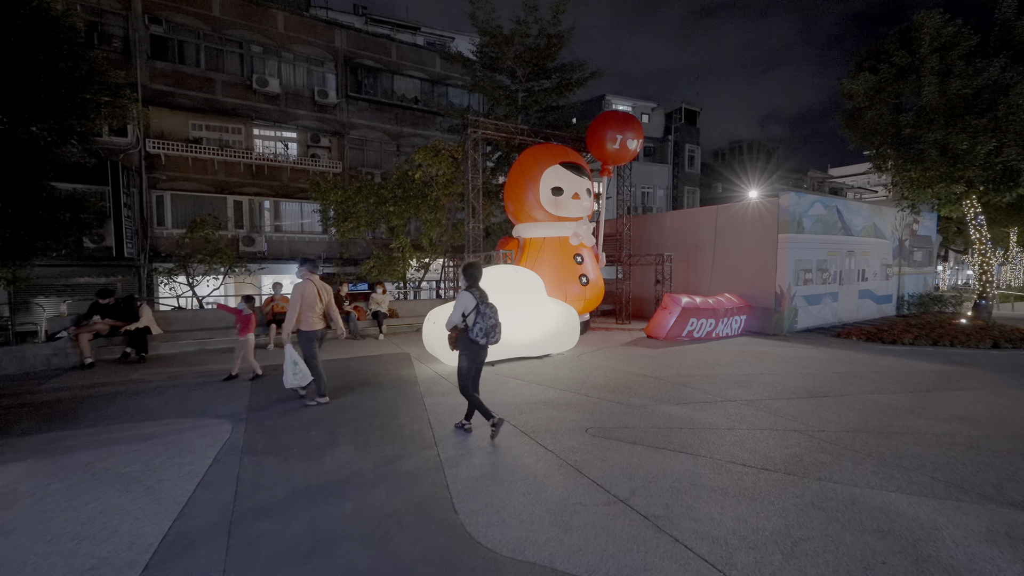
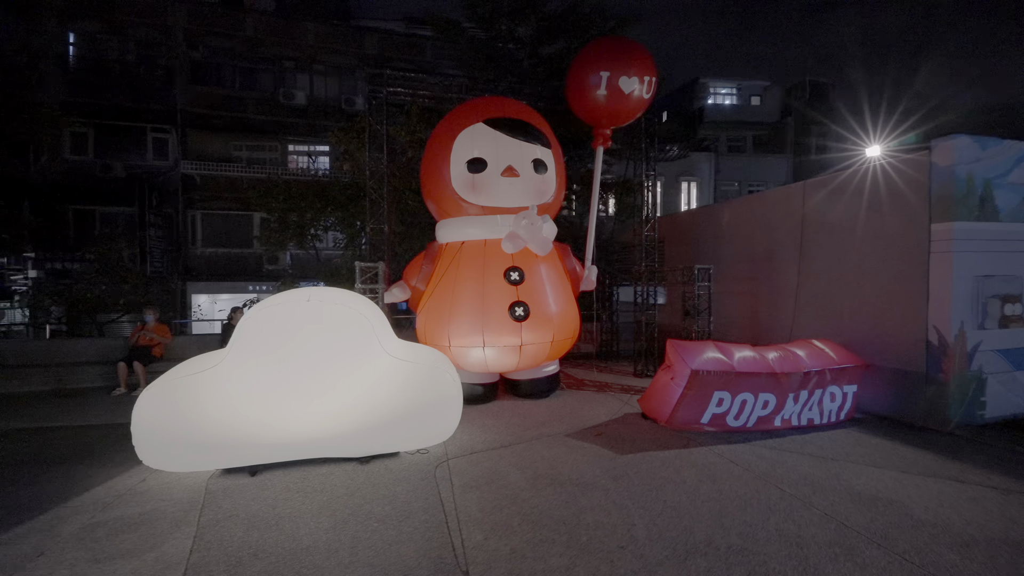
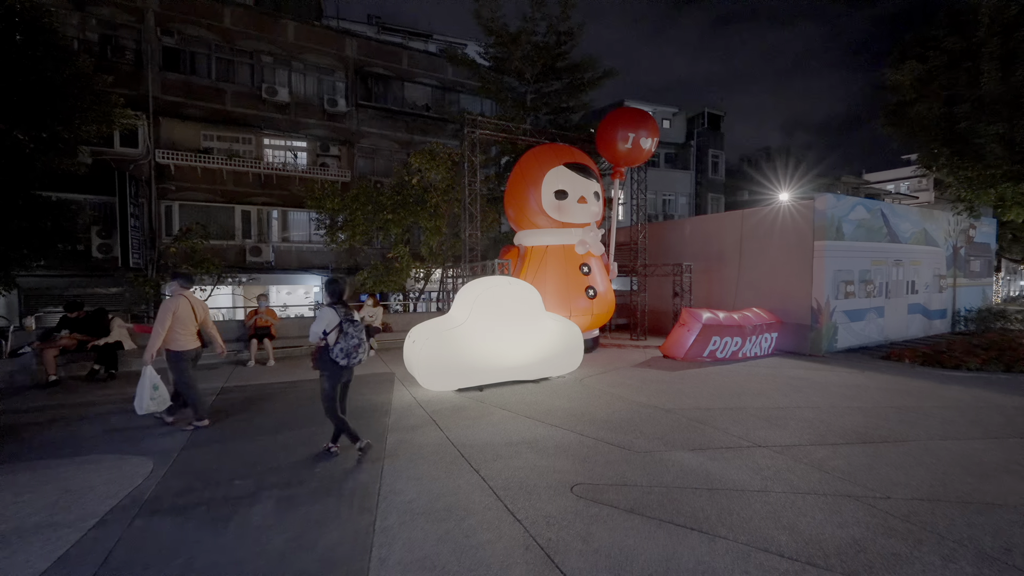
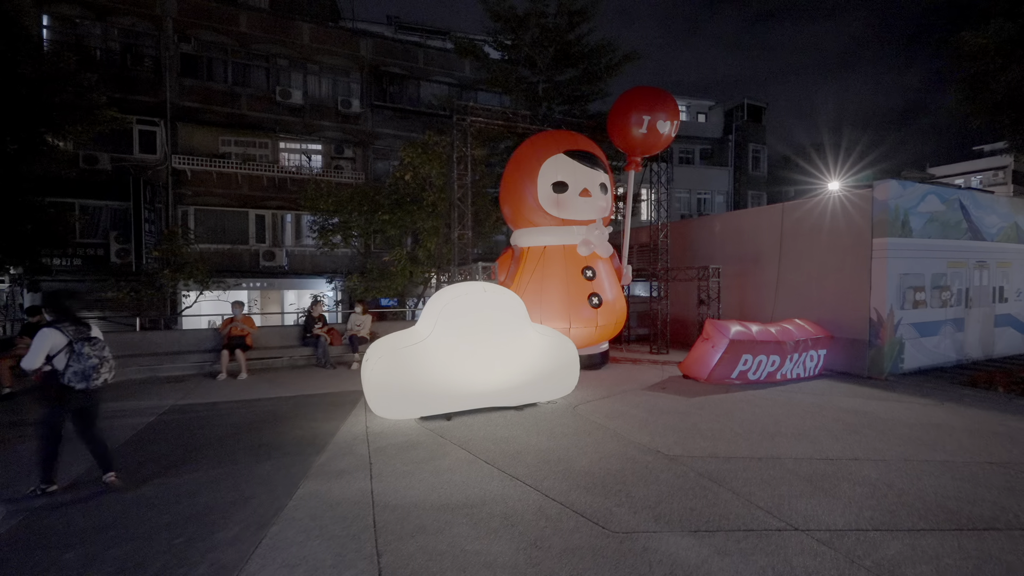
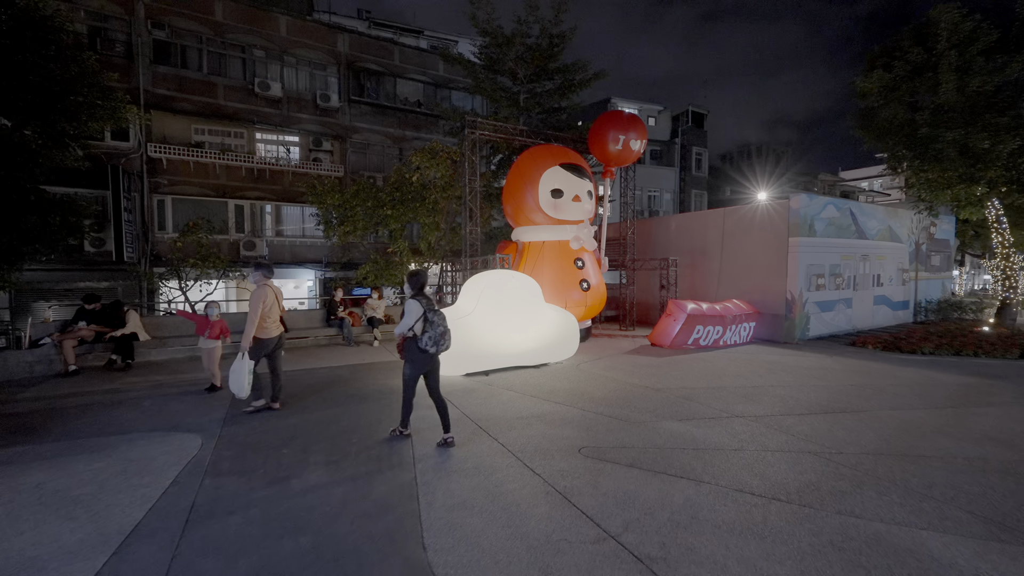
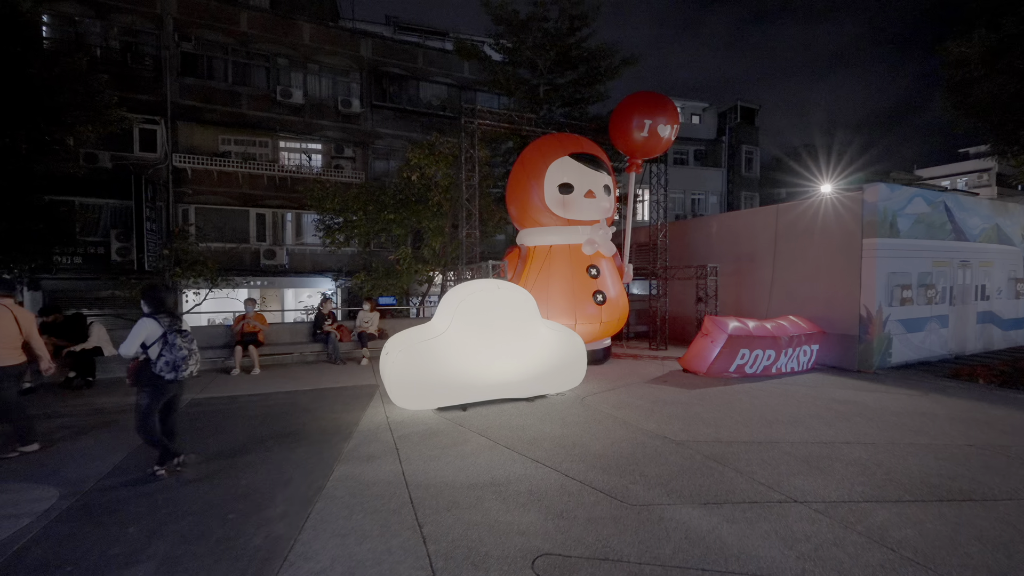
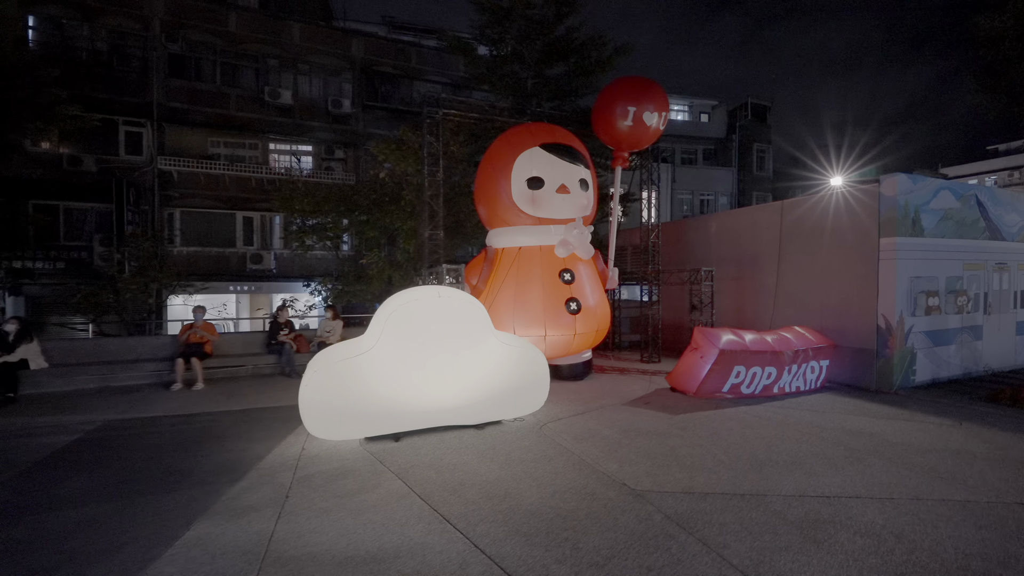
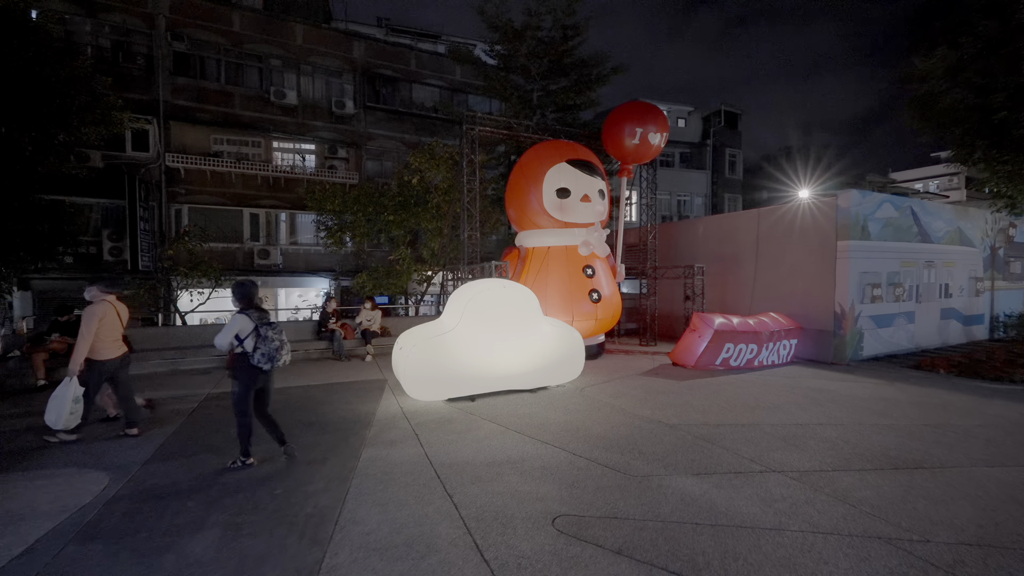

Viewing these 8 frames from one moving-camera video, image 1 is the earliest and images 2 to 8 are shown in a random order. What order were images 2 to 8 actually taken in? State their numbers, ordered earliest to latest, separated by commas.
5, 3, 8, 6, 4, 7, 2
